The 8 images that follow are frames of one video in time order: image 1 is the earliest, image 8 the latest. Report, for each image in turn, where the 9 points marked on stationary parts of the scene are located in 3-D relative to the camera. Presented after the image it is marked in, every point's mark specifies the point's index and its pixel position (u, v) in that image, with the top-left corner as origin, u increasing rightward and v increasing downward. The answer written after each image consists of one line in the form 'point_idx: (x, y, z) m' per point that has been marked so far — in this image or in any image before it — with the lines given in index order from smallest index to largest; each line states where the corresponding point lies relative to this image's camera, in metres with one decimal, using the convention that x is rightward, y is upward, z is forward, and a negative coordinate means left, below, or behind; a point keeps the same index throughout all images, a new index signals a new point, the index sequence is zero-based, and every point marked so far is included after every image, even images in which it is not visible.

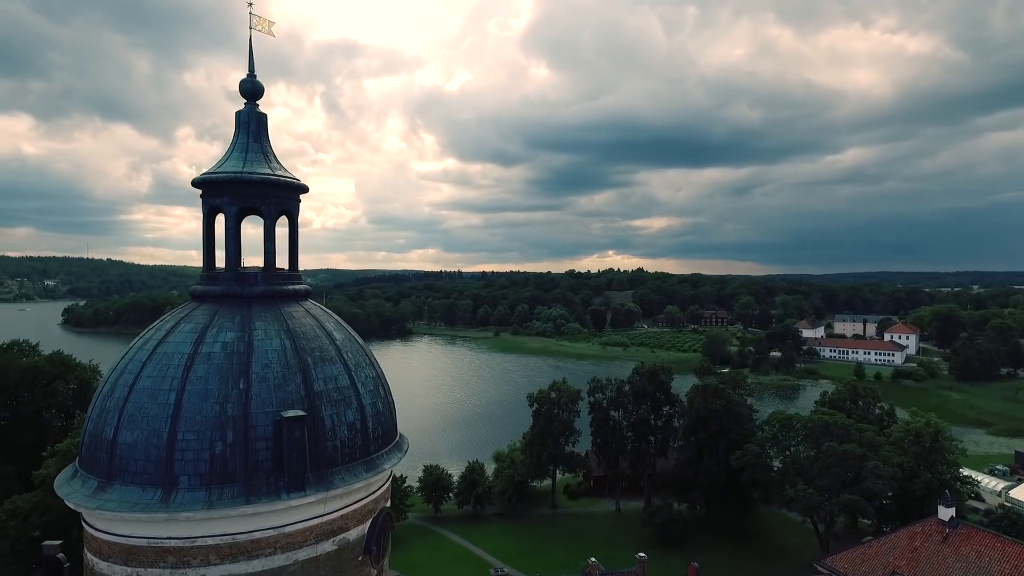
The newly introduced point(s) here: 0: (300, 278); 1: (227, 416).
0: (-3.4, +0.1, +9.9) m
1: (-3.6, -1.6, +7.8) m
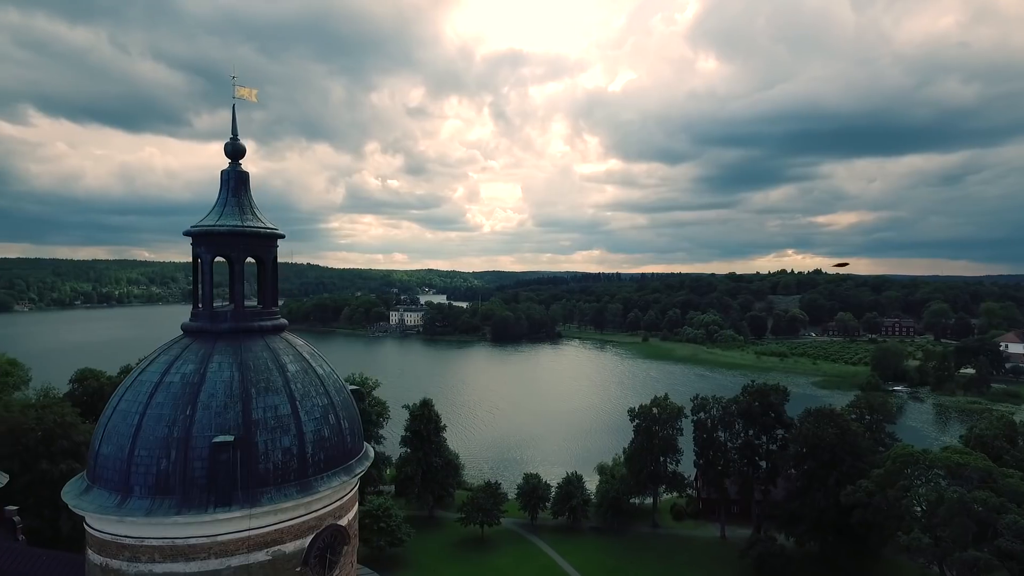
0: (-4.3, -0.5, +11.3) m
1: (-5.1, -2.2, +9.3) m
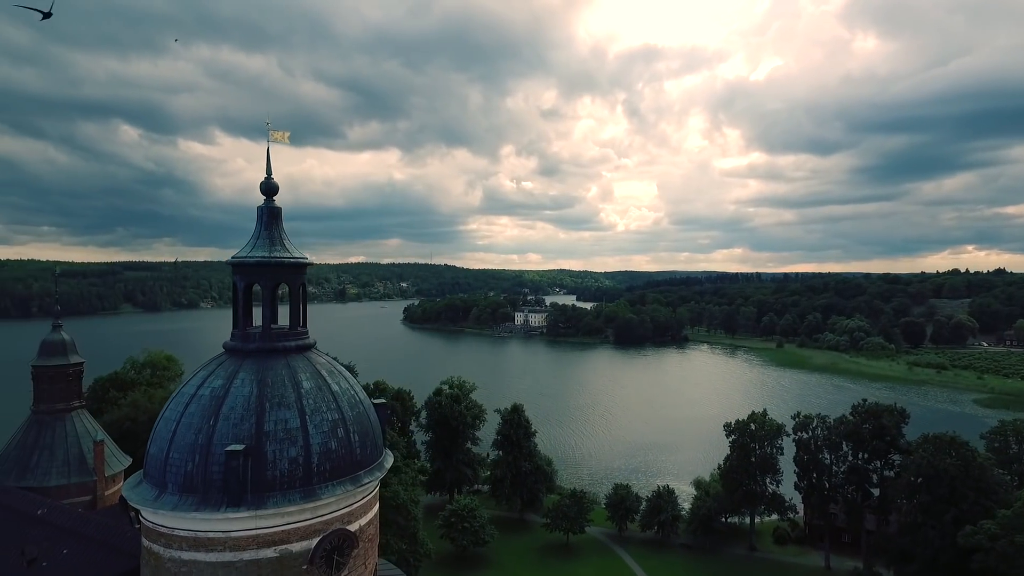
0: (-4.3, -1.0, +12.6) m
1: (-5.5, -2.7, +10.8) m
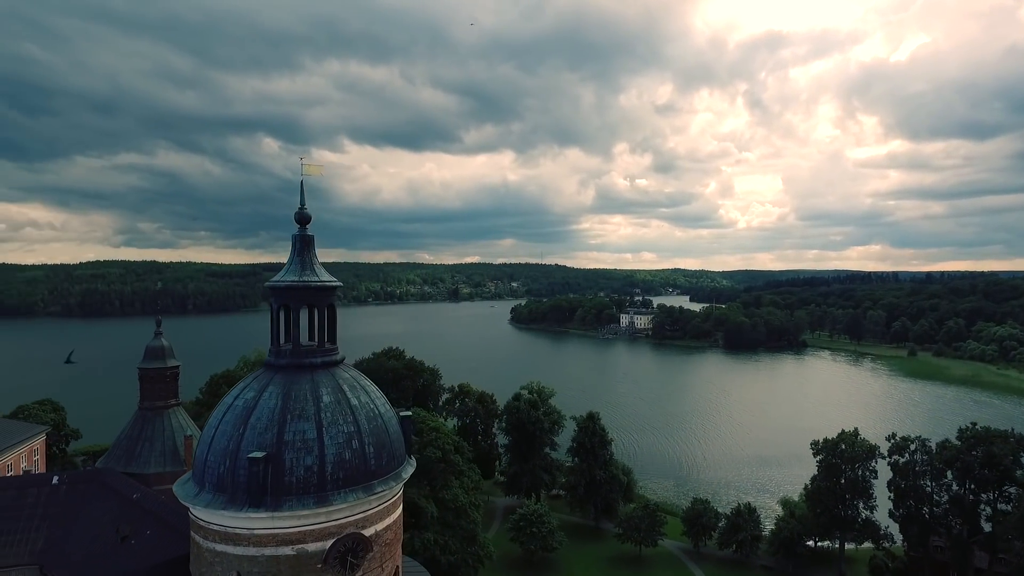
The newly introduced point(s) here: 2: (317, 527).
0: (-4.1, -1.4, +13.7) m
1: (-5.6, -3.2, +12.2) m
2: (-3.8, -4.6, +12.1) m
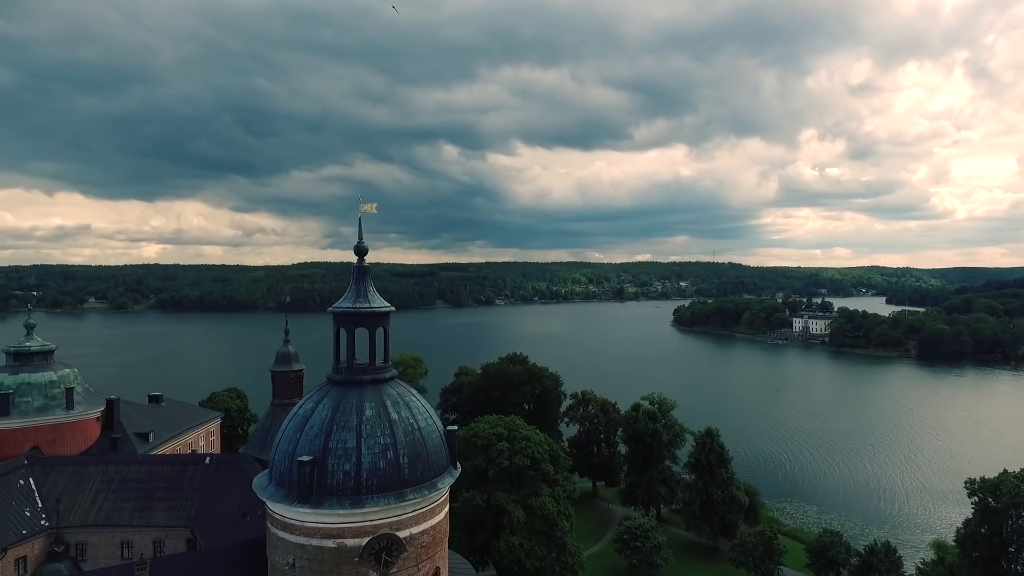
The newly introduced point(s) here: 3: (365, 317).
0: (-3.4, -2.1, +15.5) m
1: (-5.2, -3.8, +14.4) m
2: (-3.6, -5.3, +13.9) m
3: (-3.7, -0.7, +15.5) m
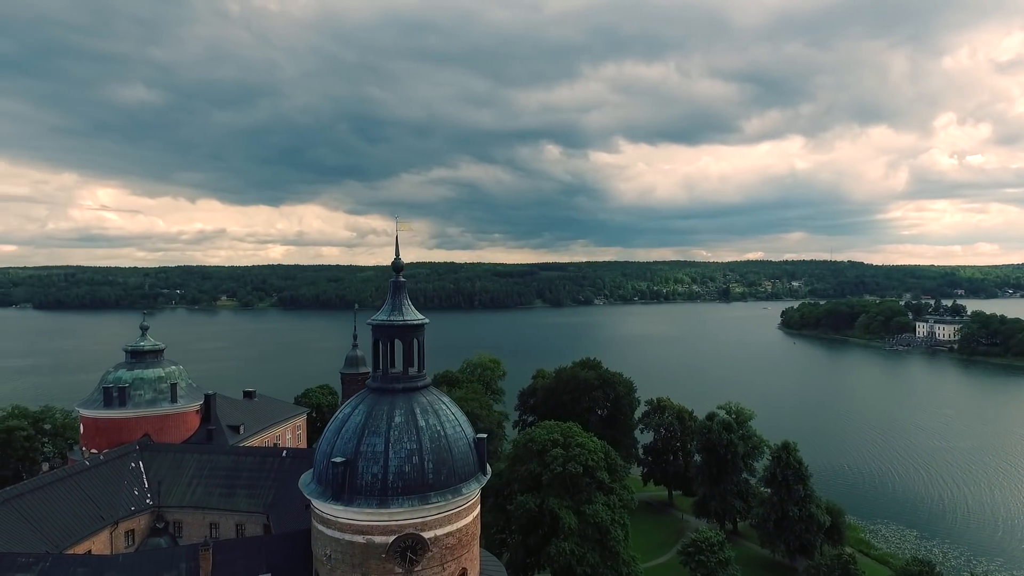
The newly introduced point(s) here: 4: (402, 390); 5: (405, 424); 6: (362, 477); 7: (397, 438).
0: (-2.7, -2.5, +16.6) m
1: (-4.7, -4.2, +15.8) m
2: (-3.2, -5.7, +14.9) m
3: (-3.1, -1.1, +16.6) m
4: (-2.9, -2.7, +16.4) m
5: (-2.7, -3.4, +15.6) m
6: (-3.6, -4.6, +15.0) m
7: (-2.8, -3.7, +15.3) m
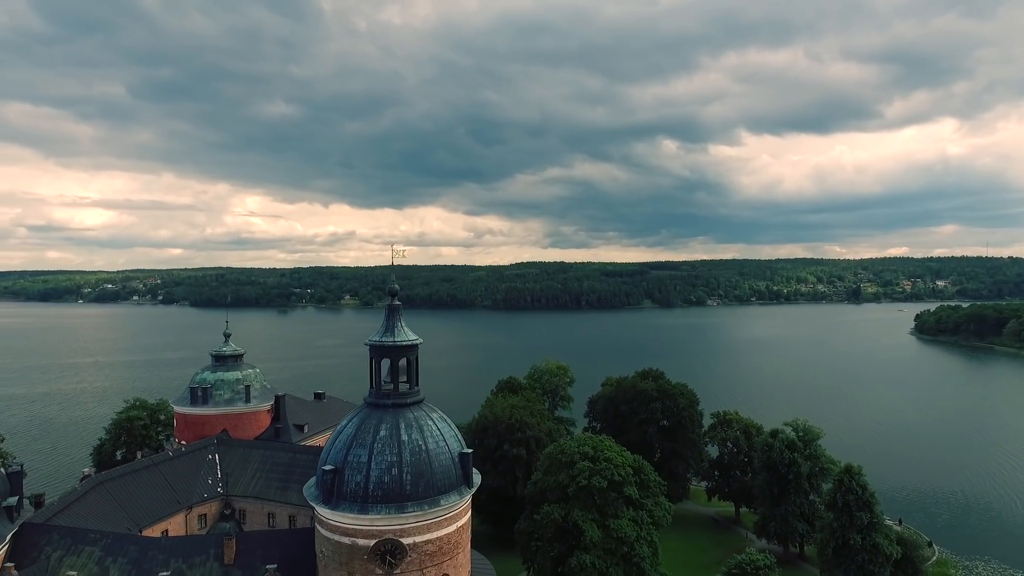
0: (-3.2, -3.2, +18.0) m
1: (-5.4, -4.9, +17.6) m
2: (-4.0, -6.3, +16.5) m
3: (-3.6, -1.8, +18.1) m
4: (-3.5, -3.4, +17.8) m
5: (-3.4, -4.1, +17.0) m
6: (-4.4, -5.2, +16.6) m
7: (-3.6, -4.4, +16.8) m
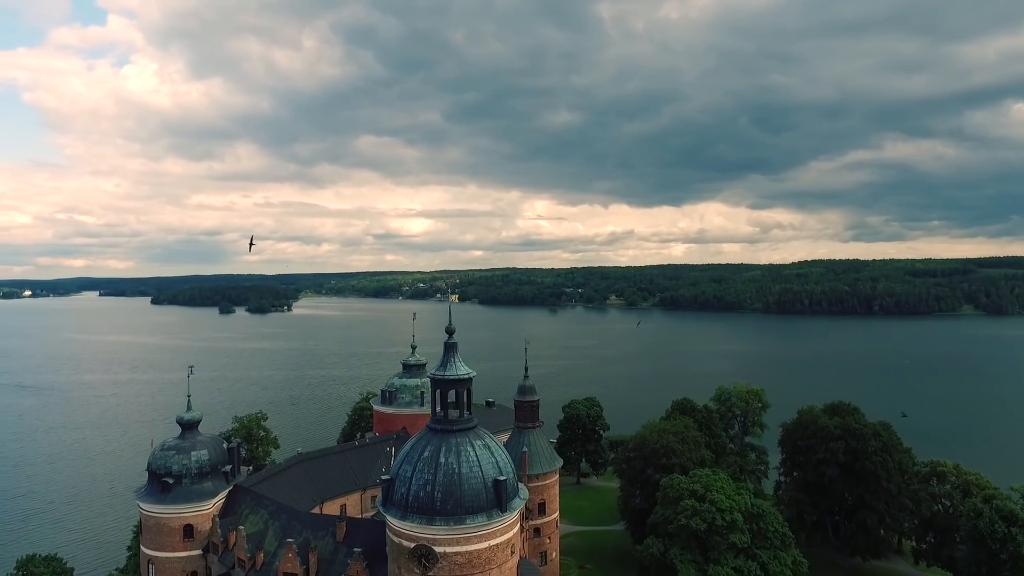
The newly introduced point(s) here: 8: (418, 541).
0: (-2.1, -4.5, +20.8) m
1: (-4.2, -6.2, +21.3) m
2: (-3.4, -7.7, +19.7) m
3: (-2.4, -3.2, +21.0) m
4: (-2.4, -4.8, +20.7) m
5: (-2.6, -5.5, +20.0) m
6: (-3.8, -6.6, +20.0) m
7: (-2.9, -5.8, +19.8) m
8: (-3.0, -7.9, +19.5) m
